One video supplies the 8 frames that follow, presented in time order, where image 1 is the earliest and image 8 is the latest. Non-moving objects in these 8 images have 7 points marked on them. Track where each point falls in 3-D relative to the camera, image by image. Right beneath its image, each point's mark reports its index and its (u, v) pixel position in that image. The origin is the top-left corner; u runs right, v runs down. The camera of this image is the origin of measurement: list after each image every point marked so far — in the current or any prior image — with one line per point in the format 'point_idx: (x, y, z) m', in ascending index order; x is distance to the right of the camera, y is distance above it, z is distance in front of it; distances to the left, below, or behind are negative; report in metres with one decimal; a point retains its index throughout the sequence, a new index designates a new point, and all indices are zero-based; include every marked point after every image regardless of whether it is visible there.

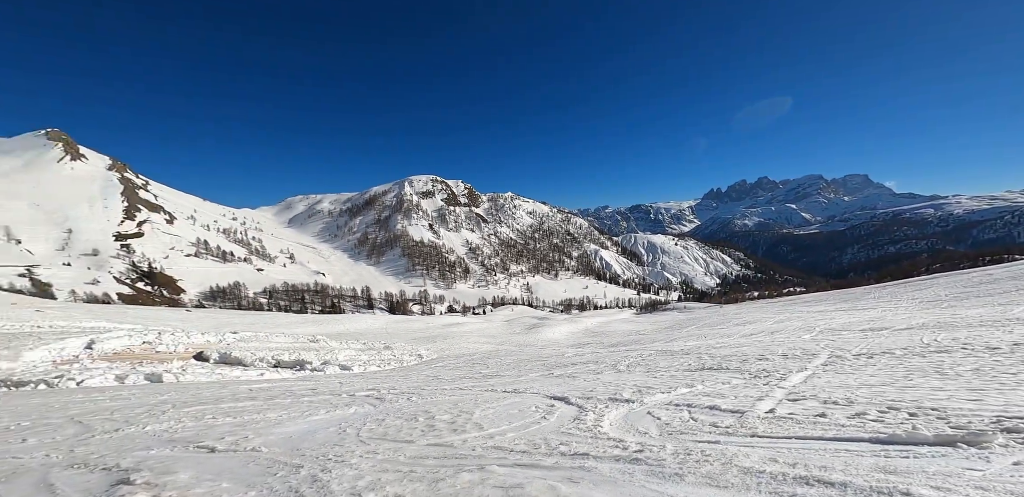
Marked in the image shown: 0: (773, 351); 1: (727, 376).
0: (+11.3, -4.6, +19.0) m
1: (+7.5, -4.6, +15.4) m
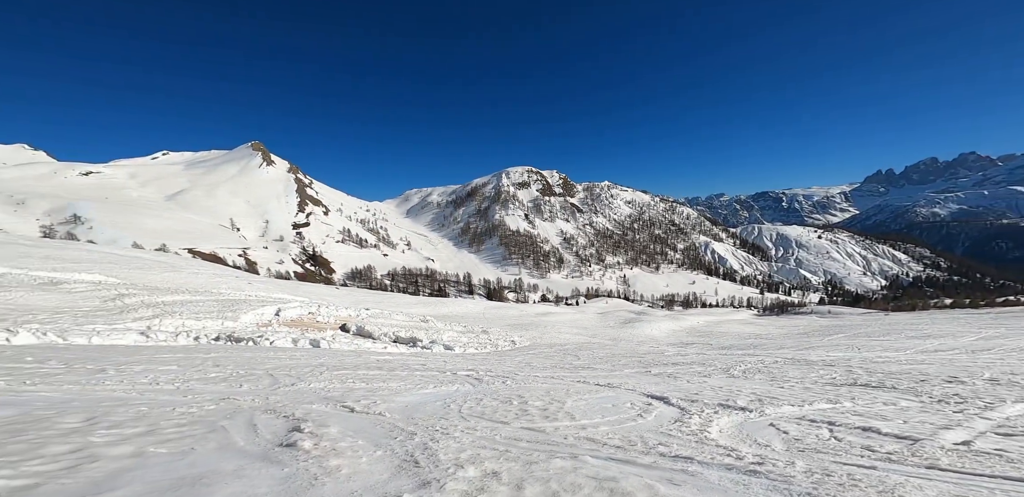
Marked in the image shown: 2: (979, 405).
0: (+16.4, -4.5, +15.3) m
1: (+11.7, -4.4, +12.8) m
2: (+12.7, -4.2, +11.5) m
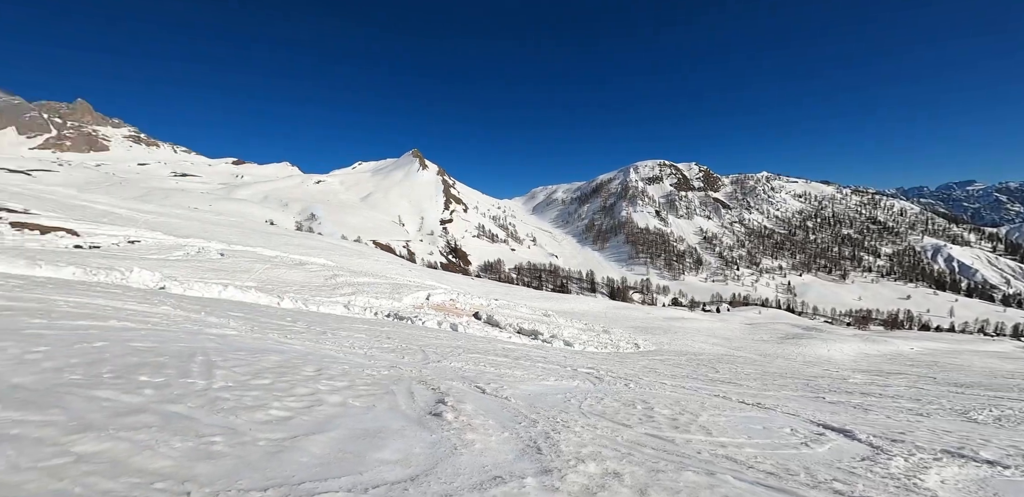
0: (+20.4, -5.1, +10.0) m
1: (+15.2, -4.8, +9.0) m
2: (+15.8, -4.6, +7.5) m
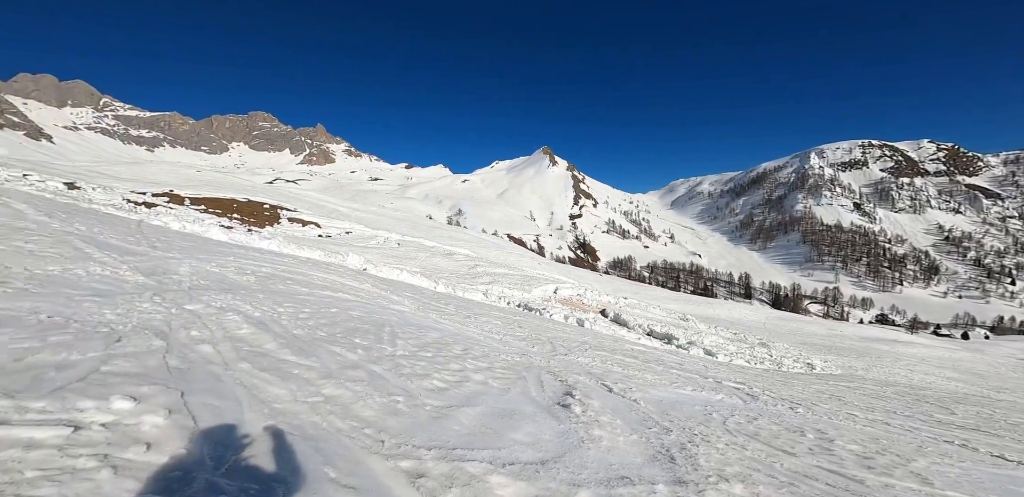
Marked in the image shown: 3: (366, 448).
0: (+22.5, -5.6, +3.8) m
1: (+17.3, -5.2, +4.4) m
2: (+17.4, -5.1, +2.8) m
3: (-1.8, -2.5, +5.5) m
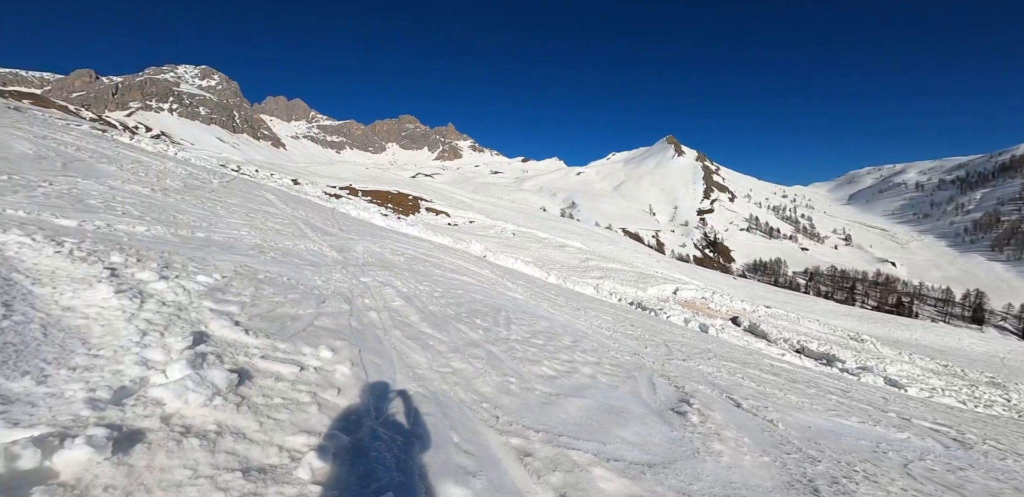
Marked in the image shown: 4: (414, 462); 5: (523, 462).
0: (+22.6, -6.5, -1.7) m
1: (+17.7, -5.9, +0.2) m
2: (+17.4, -5.8, -1.4) m
3: (-0.4, -2.4, +5.9) m
4: (-1.1, -2.5, +5.0) m
5: (+0.1, -2.6, +5.2) m
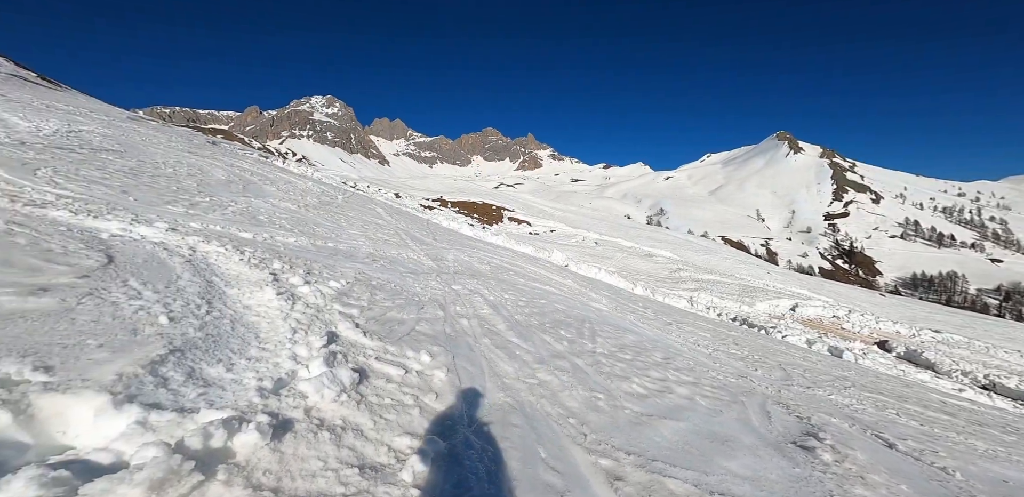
0: (+22.1, -6.2, -6.0) m
1: (+17.6, -5.7, -3.2) m
2: (+16.9, -5.5, -4.8) m
3: (+0.8, -2.5, +5.7) m
4: (-0.1, -2.6, +4.9) m
5: (+1.1, -2.7, +4.9) m
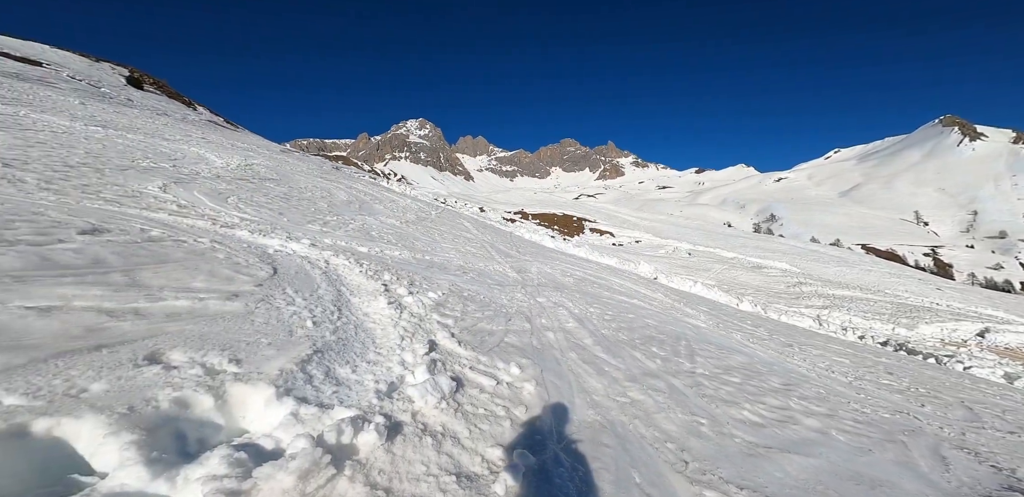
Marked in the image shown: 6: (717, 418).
0: (+20.9, -5.7, -10.2) m
1: (+16.9, -5.3, -6.7) m
2: (+16.0, -5.1, -8.1) m
3: (+1.9, -2.6, +5.2) m
4: (+0.9, -2.7, +4.6) m
5: (+2.2, -2.8, +4.4) m
6: (+3.0, -2.5, +6.4) m
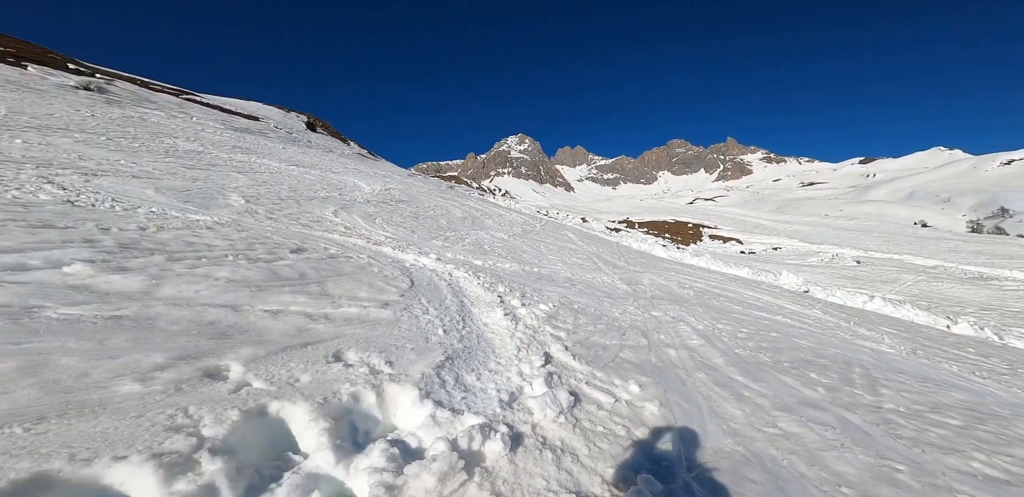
0: (+18.3, -4.8, -15.2) m
1: (+15.3, -4.7, -10.9) m
2: (+14.1, -4.5, -12.0) m
3: (+3.5, -2.7, +4.2) m
4: (+2.4, -2.8, +3.9) m
5: (+3.5, -2.9, +3.4) m
6: (+4.8, -2.6, +5.1) m
